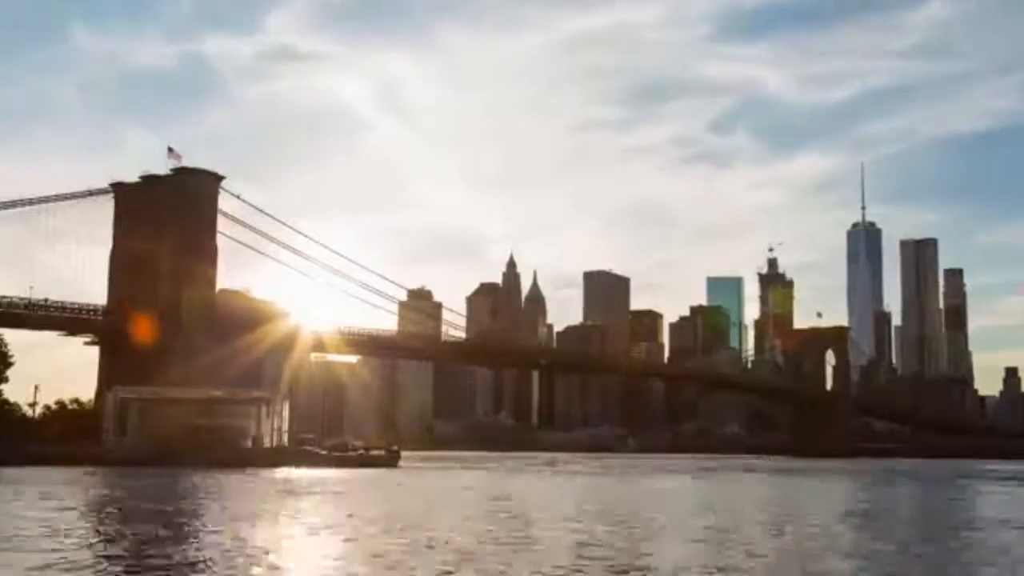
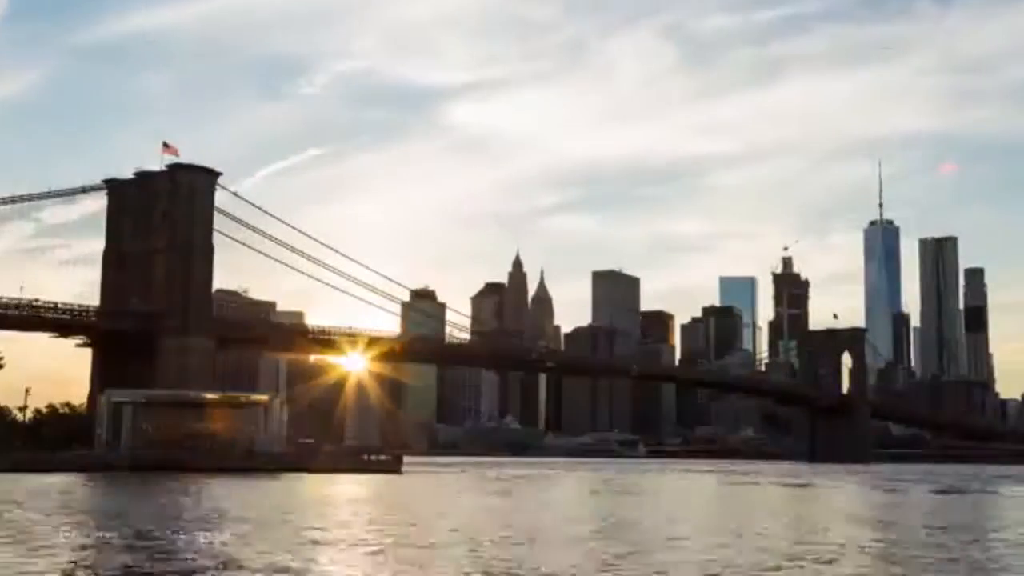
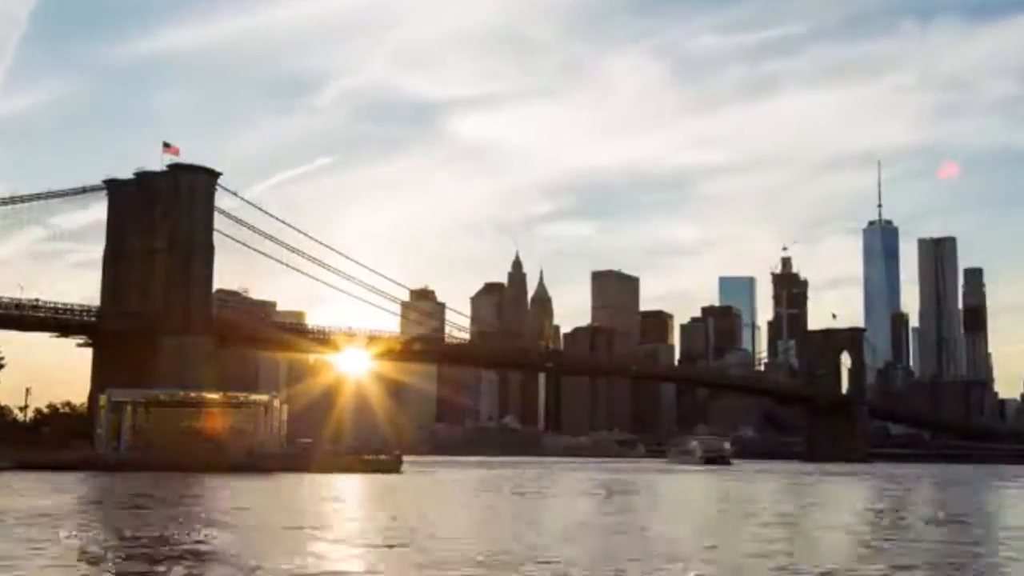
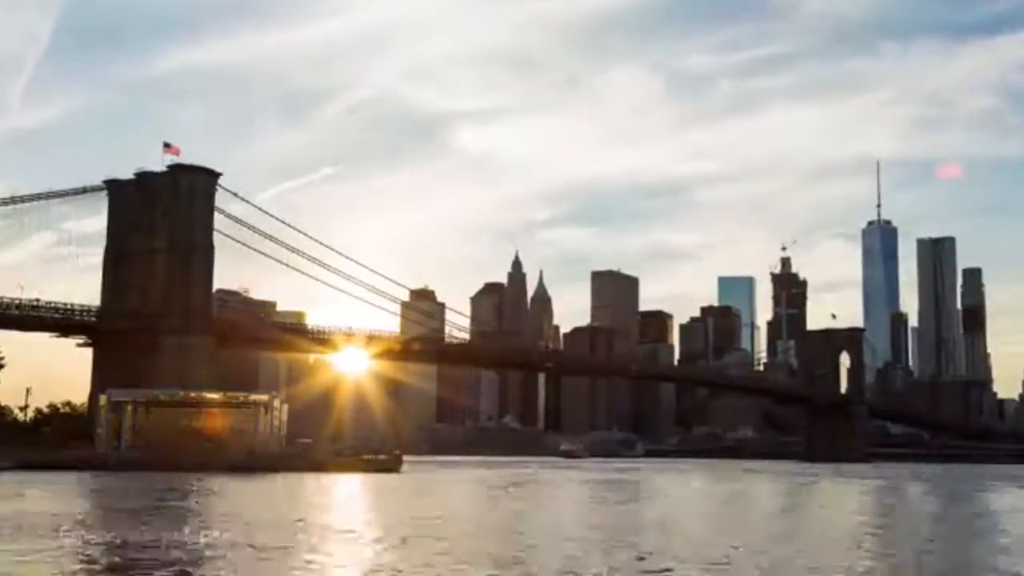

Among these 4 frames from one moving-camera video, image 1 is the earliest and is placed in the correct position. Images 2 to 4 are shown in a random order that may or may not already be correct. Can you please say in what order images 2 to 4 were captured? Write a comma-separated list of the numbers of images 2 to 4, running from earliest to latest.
4, 3, 2
